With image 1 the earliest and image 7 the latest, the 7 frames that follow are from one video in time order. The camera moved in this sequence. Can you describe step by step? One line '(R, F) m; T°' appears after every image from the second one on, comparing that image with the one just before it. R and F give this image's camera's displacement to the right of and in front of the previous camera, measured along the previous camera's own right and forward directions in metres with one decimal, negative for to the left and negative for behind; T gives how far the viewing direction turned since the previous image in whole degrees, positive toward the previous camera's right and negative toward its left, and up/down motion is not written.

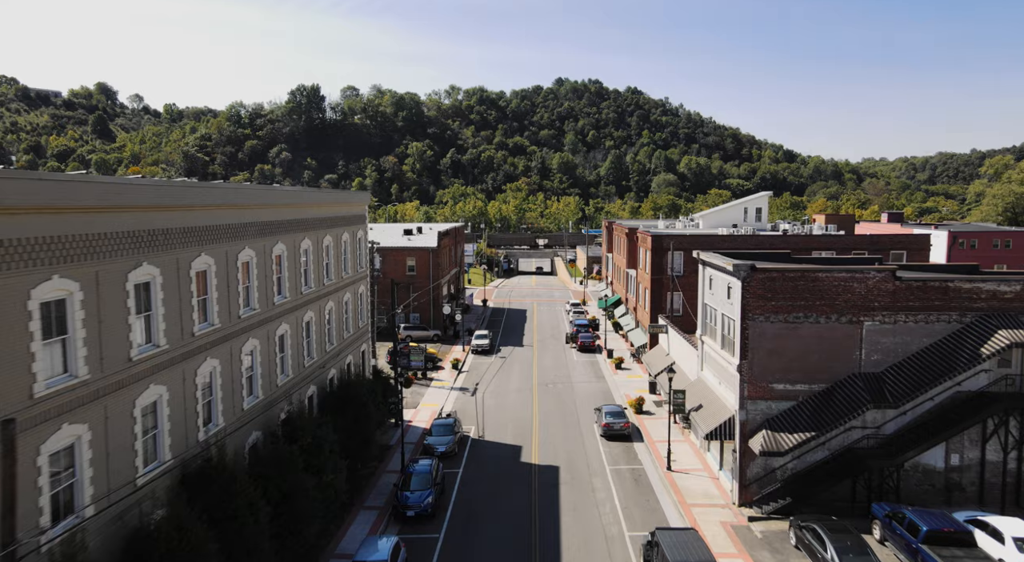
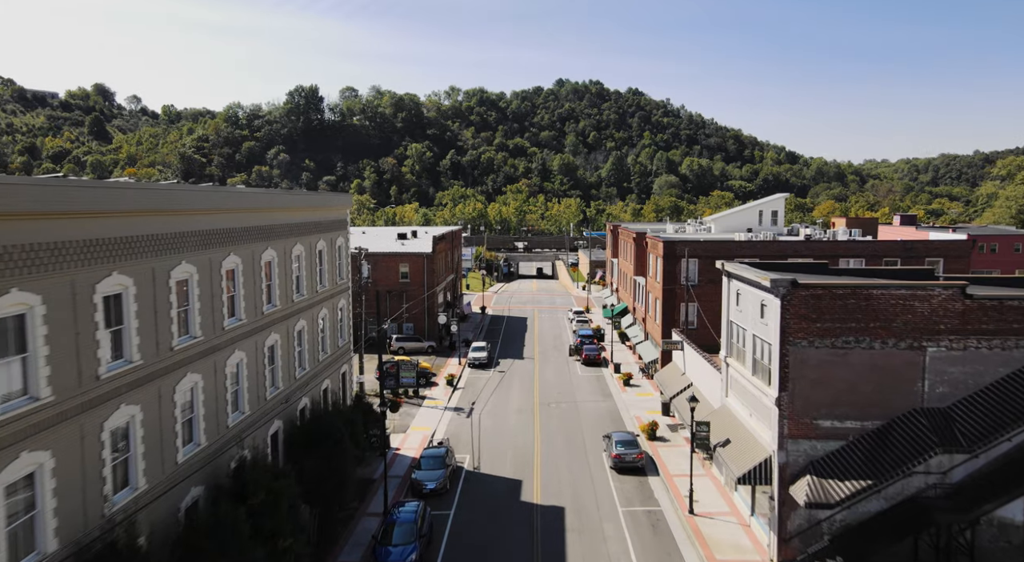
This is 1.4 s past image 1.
(+0.1, +3.4) m; 0°
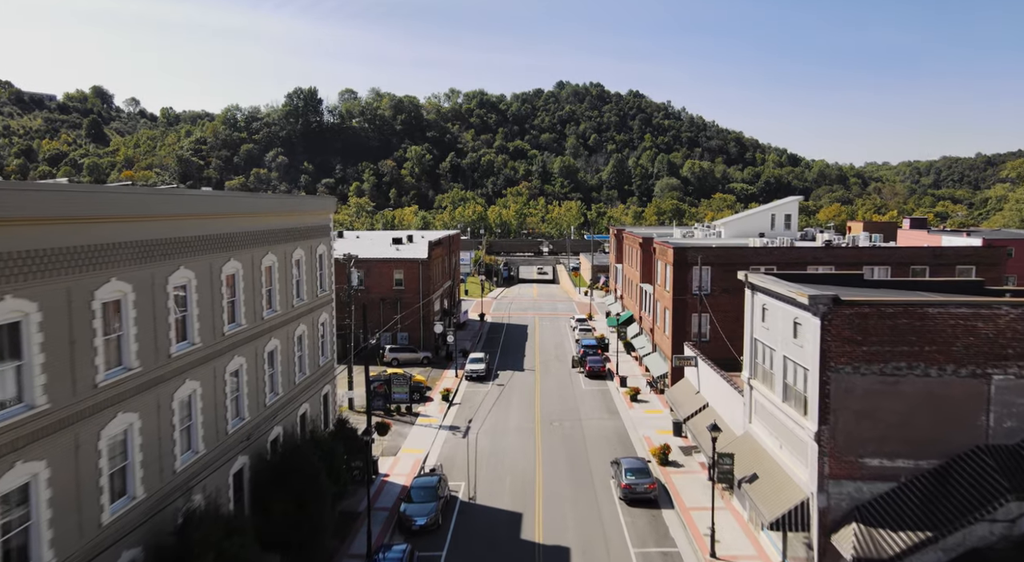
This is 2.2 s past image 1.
(0.0, +2.5) m; 0°
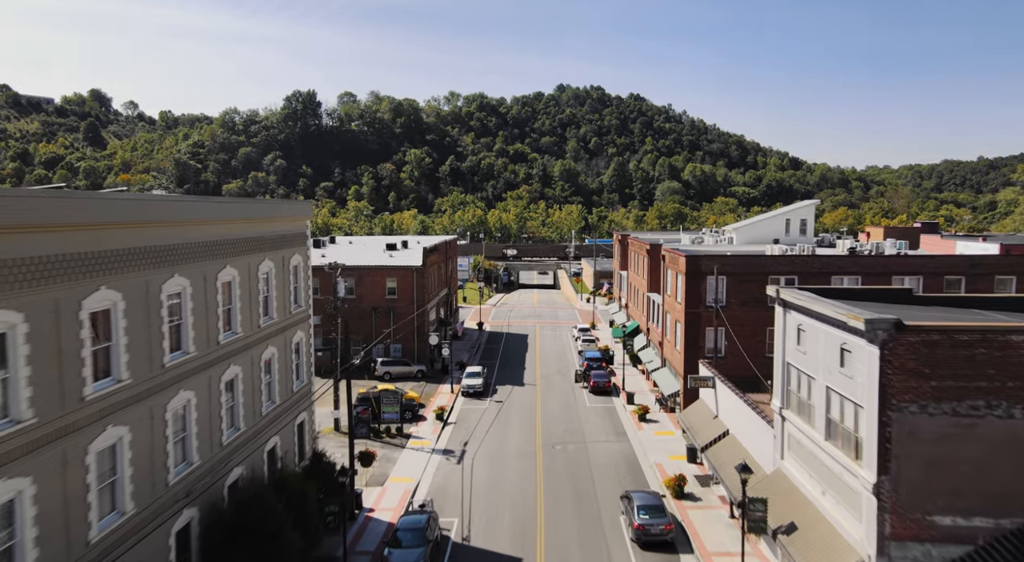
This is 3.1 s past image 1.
(+0.1, +2.7) m; 0°
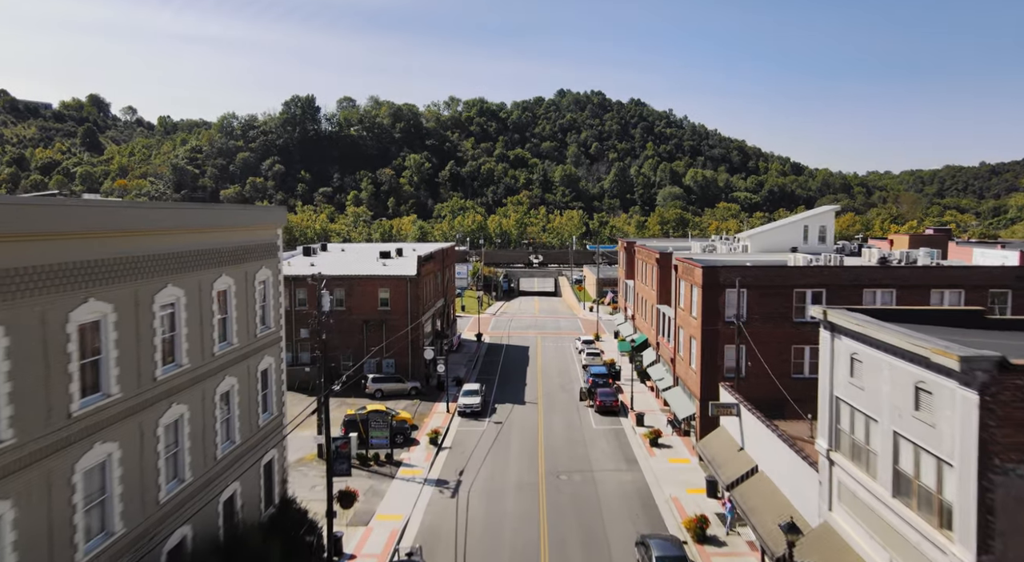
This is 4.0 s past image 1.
(0.0, +2.9) m; 0°
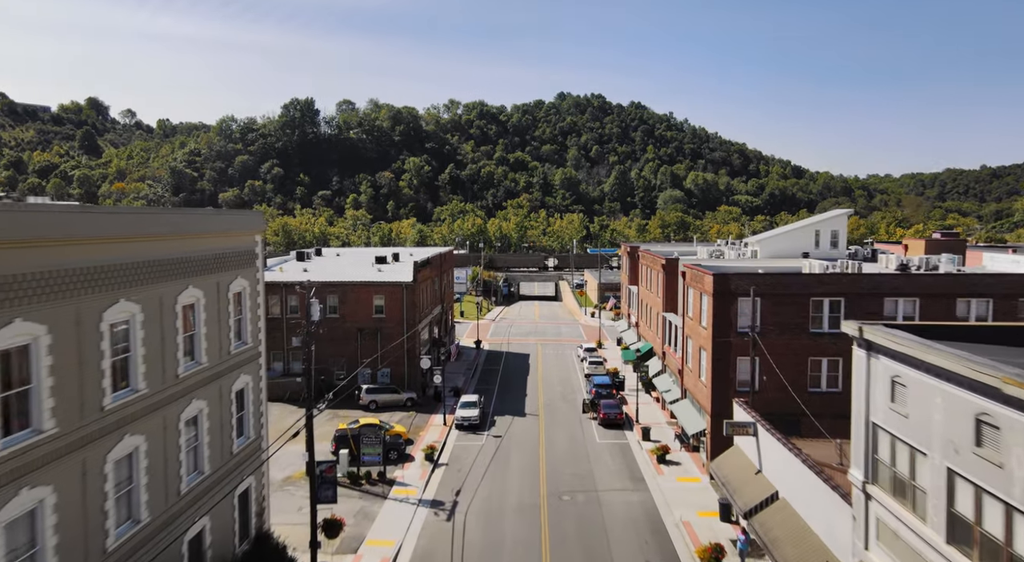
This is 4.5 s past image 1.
(0.0, +1.7) m; 0°
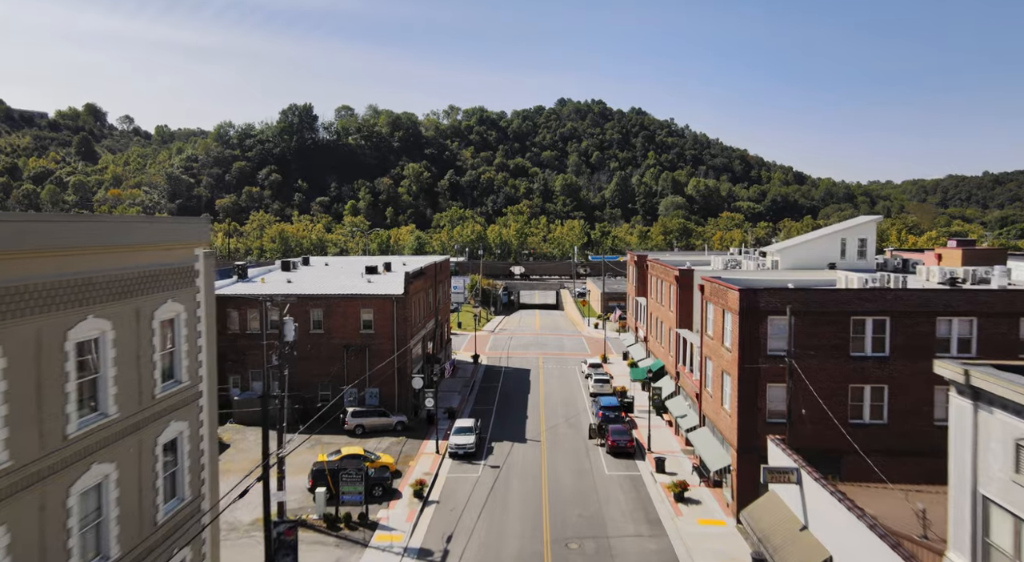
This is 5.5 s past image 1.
(0.0, +3.4) m; 0°
